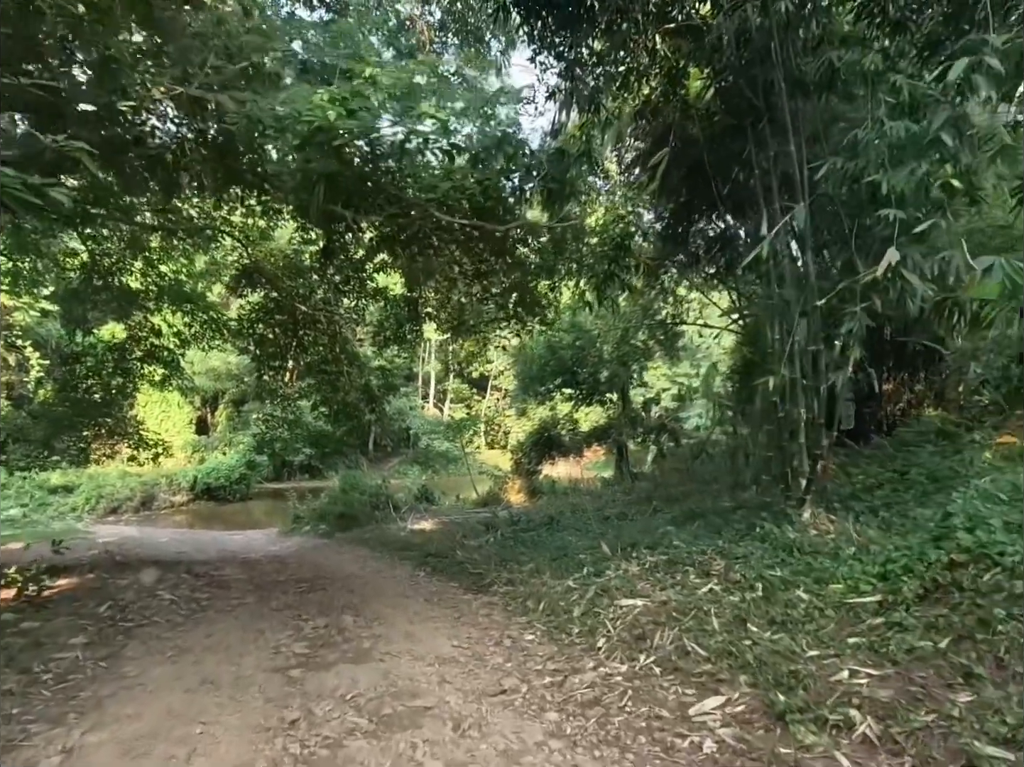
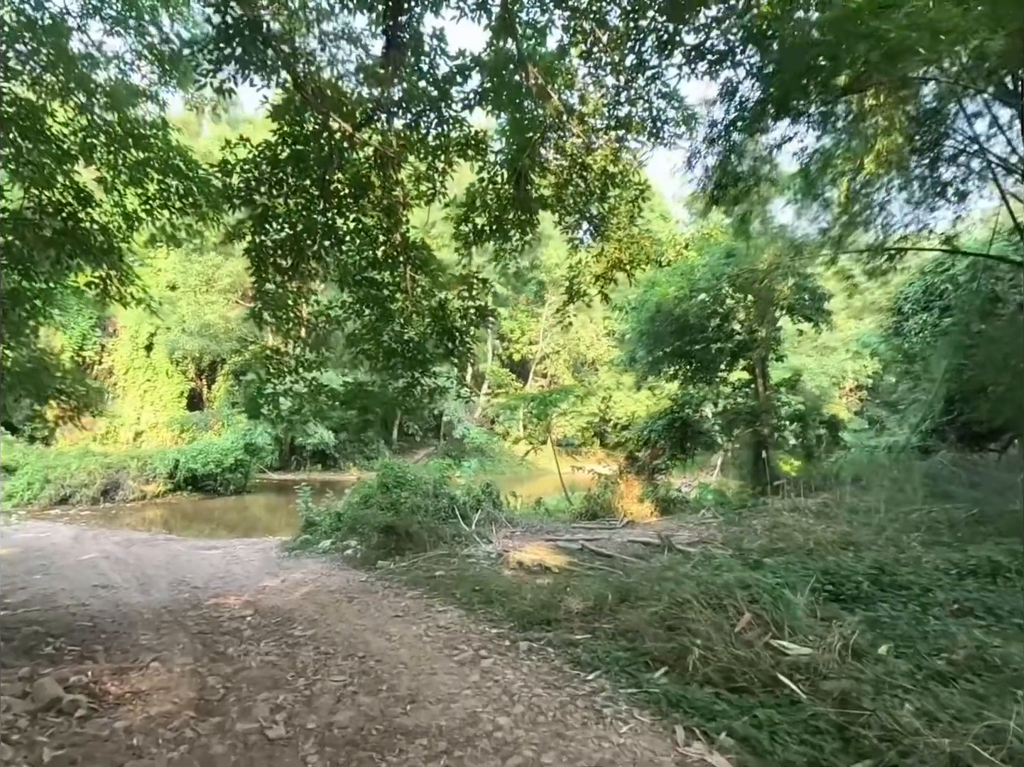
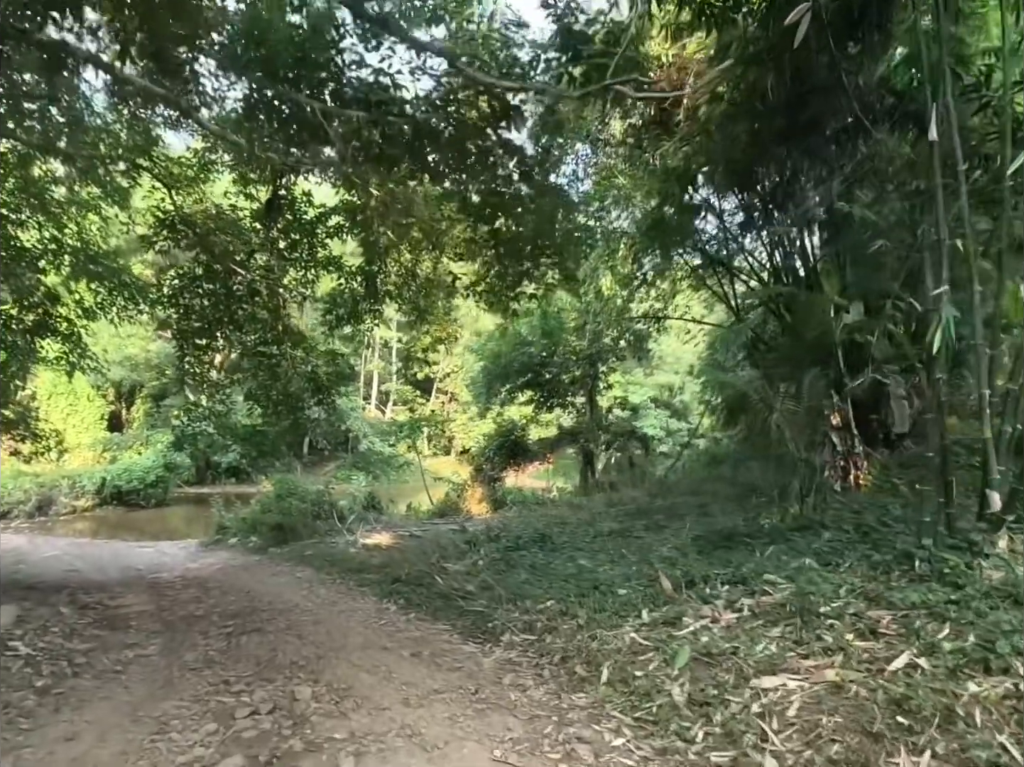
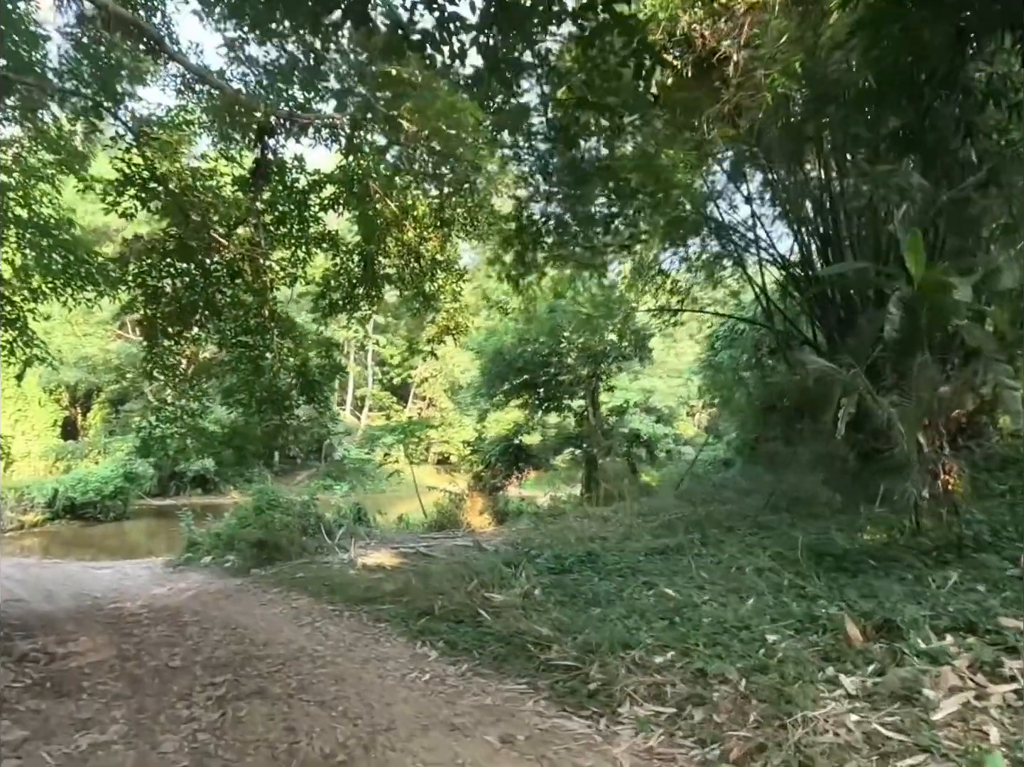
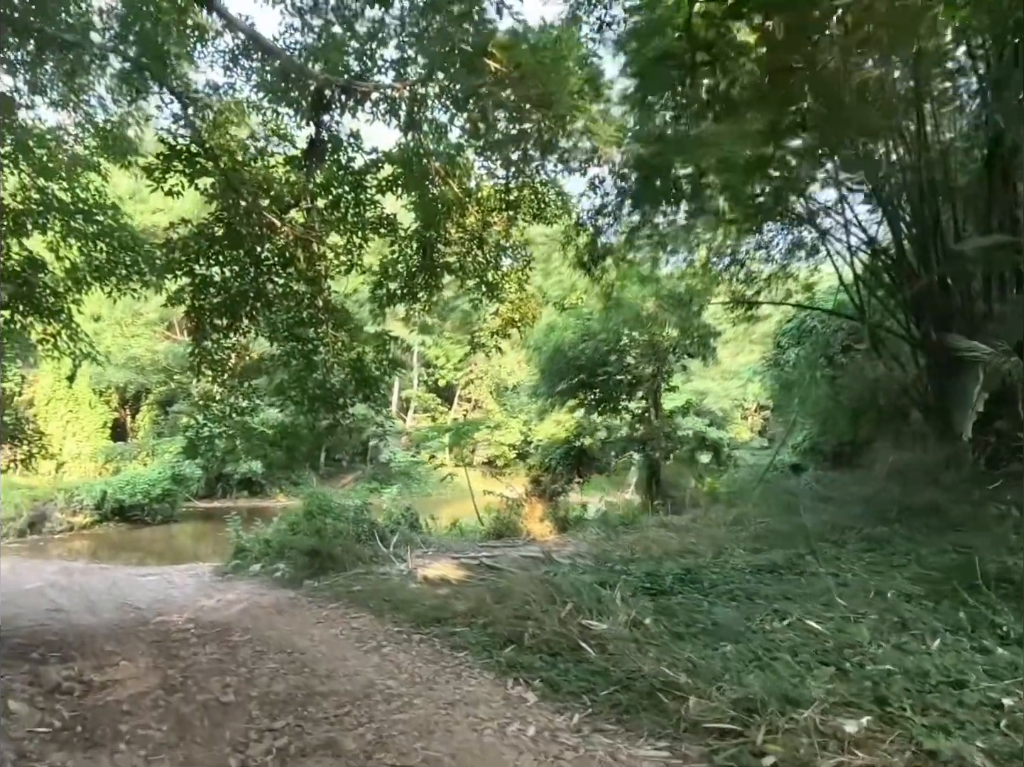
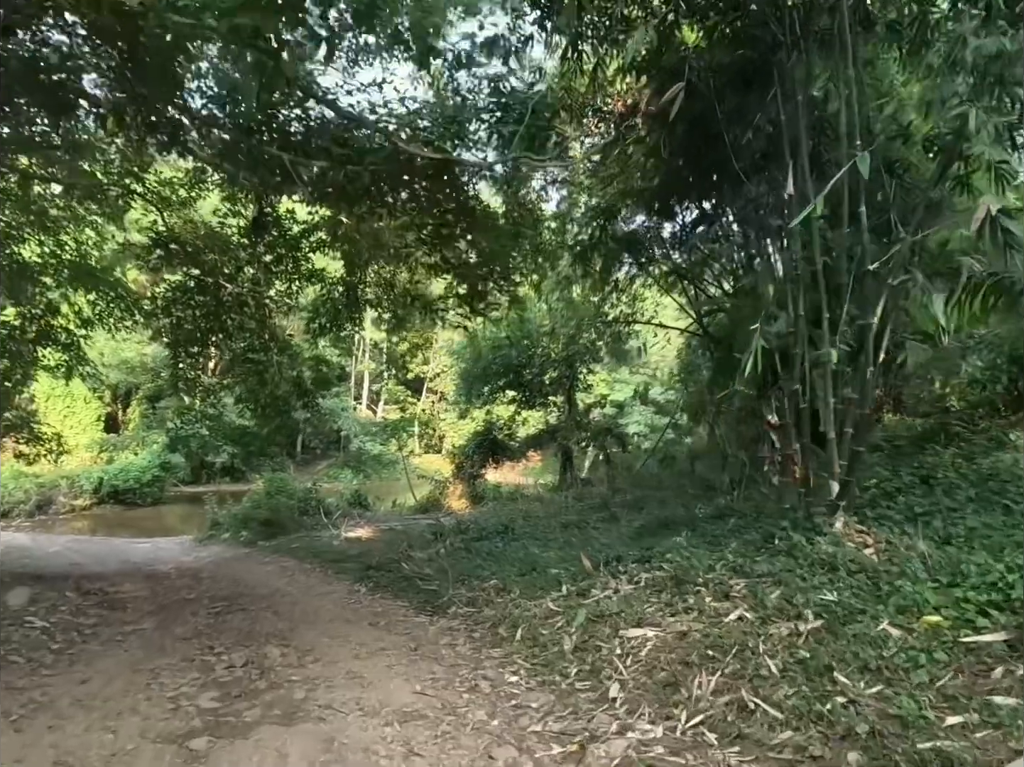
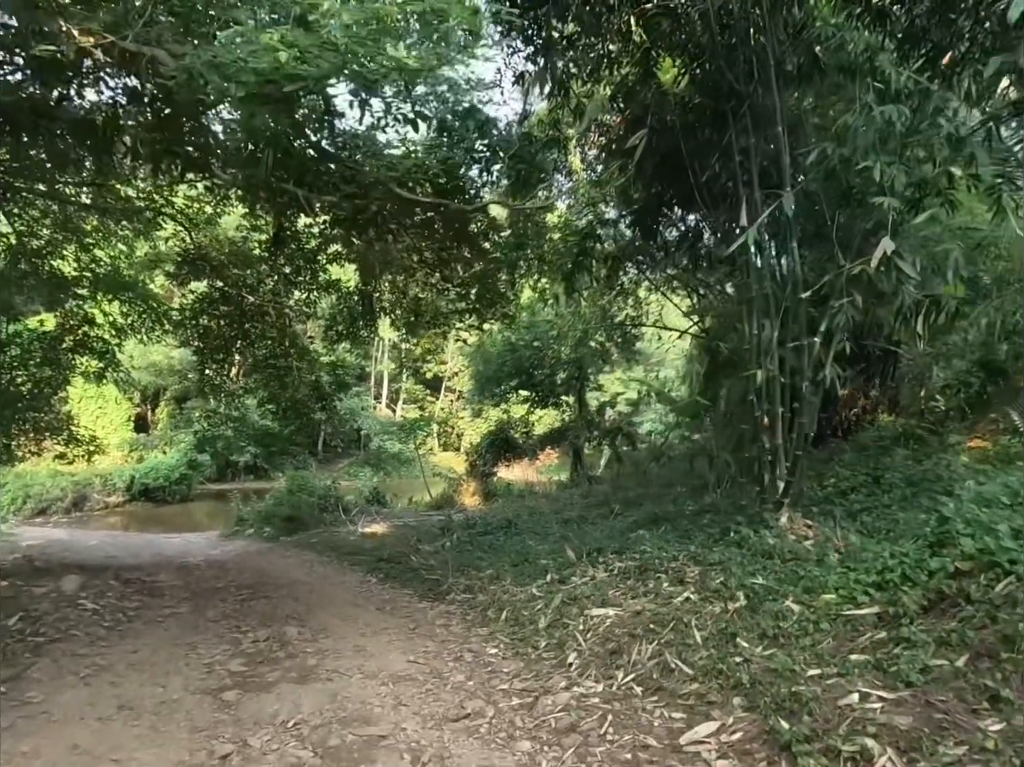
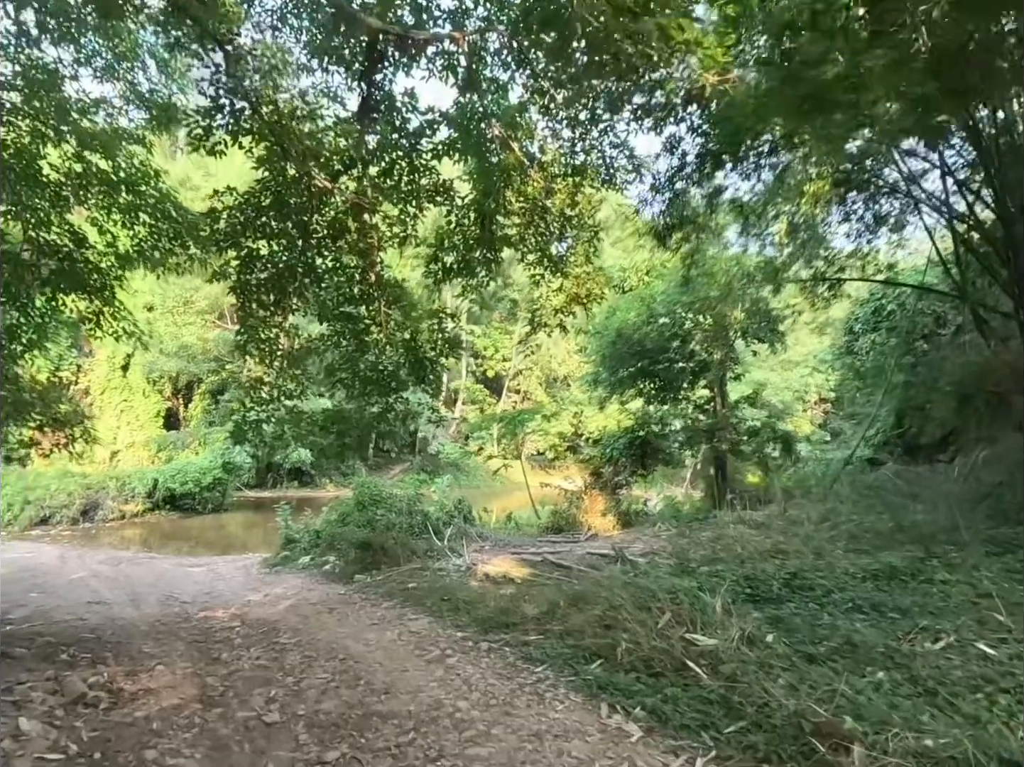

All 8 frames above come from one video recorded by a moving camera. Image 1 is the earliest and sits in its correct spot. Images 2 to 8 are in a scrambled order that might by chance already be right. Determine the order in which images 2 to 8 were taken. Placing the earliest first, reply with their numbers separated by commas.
7, 6, 3, 4, 5, 8, 2
